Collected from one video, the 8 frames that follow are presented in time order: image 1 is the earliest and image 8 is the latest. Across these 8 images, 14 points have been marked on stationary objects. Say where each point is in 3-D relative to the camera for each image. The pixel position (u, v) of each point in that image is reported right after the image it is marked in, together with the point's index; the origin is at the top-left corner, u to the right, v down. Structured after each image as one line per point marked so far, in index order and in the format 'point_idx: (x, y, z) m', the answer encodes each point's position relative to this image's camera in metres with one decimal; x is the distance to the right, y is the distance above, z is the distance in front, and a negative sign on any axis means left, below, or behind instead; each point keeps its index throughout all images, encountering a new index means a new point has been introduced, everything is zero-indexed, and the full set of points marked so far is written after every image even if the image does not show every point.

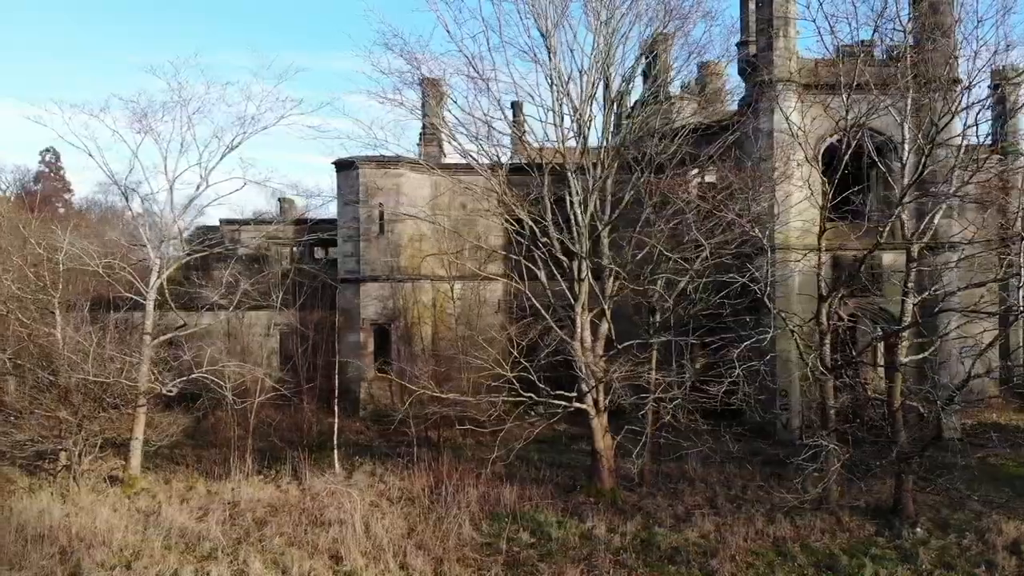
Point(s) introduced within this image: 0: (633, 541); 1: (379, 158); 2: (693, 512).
0: (+1.2, -2.6, +9.4) m
1: (-2.6, +2.6, +18.5) m
2: (+2.0, -2.5, +10.6) m
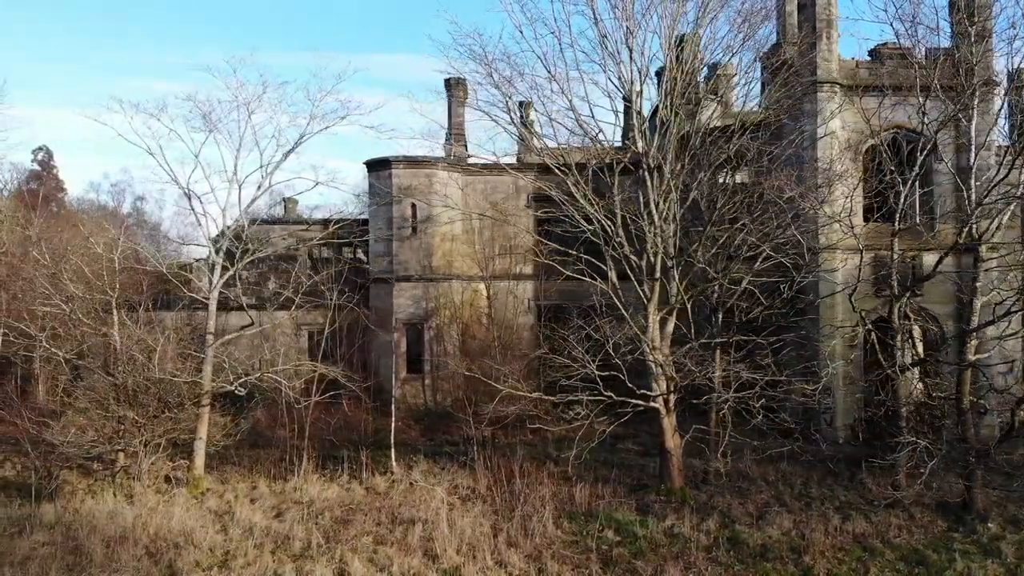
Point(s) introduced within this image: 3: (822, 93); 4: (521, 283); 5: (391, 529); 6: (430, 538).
0: (+2.1, -2.5, +9.5) m
1: (-2.0, +2.6, +18.5) m
2: (+2.9, -2.5, +10.7) m
3: (+4.9, +3.1, +14.9) m
4: (+0.2, +0.1, +18.8) m
5: (-1.2, -2.5, +9.7) m
6: (-0.8, -2.5, +9.4) m
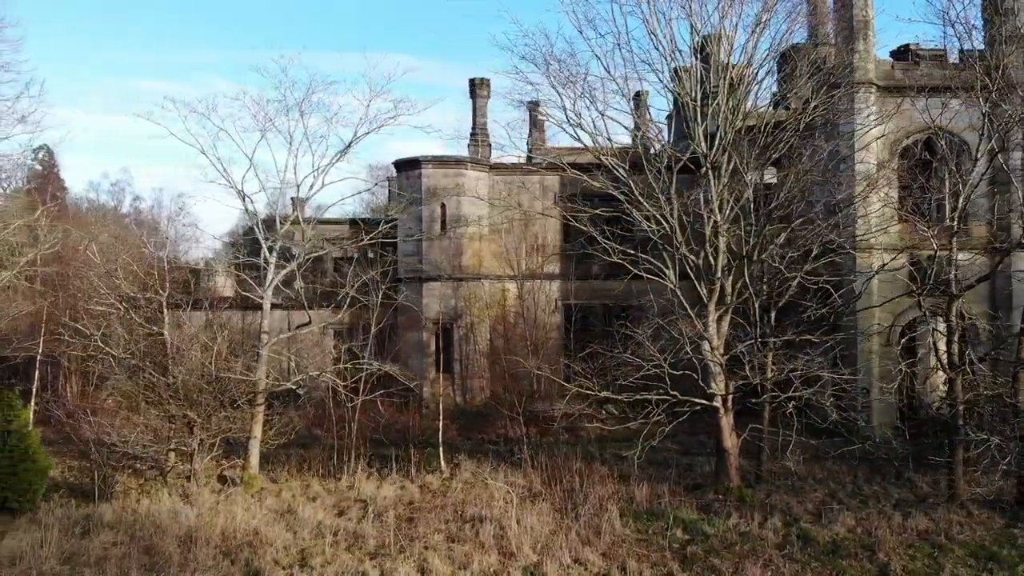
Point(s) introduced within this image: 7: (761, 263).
0: (+2.8, -2.5, +9.6) m
1: (-1.4, +2.6, +18.5) m
2: (+3.6, -2.5, +10.8) m
3: (+5.5, +3.1, +15.0) m
4: (+0.8, +0.1, +18.8) m
5: (-0.5, -2.5, +9.8) m
6: (-0.1, -2.5, +9.4) m
7: (+2.9, +0.3, +11.1) m
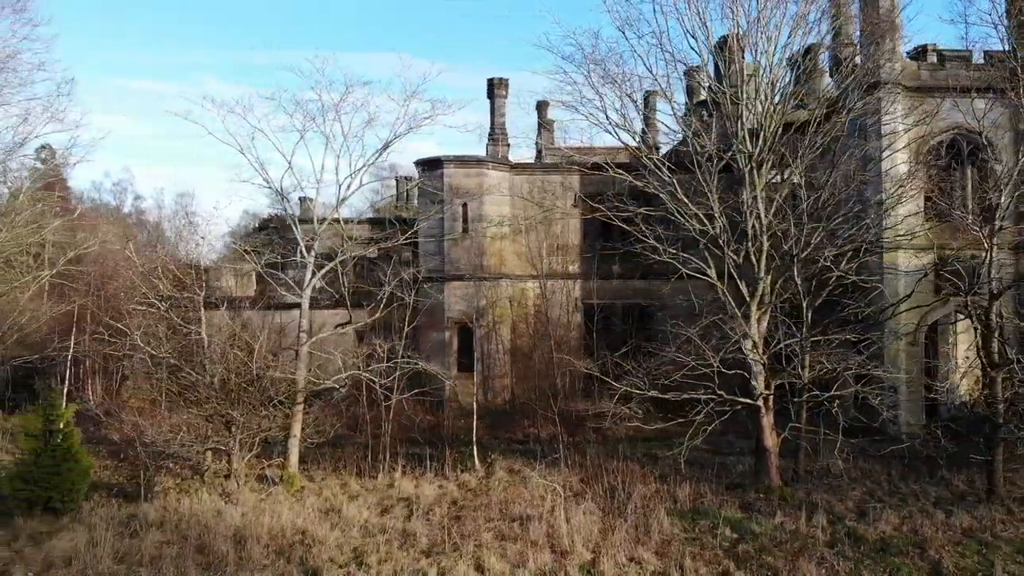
0: (+3.3, -2.5, +9.6) m
1: (-1.0, +2.6, +18.5) m
2: (+4.1, -2.5, +10.8) m
3: (+6.0, +3.1, +15.1) m
4: (+1.2, +0.1, +18.8) m
5: (0.0, -2.5, +9.8) m
6: (+0.4, -2.5, +9.4) m
7: (+3.4, +0.3, +11.2) m
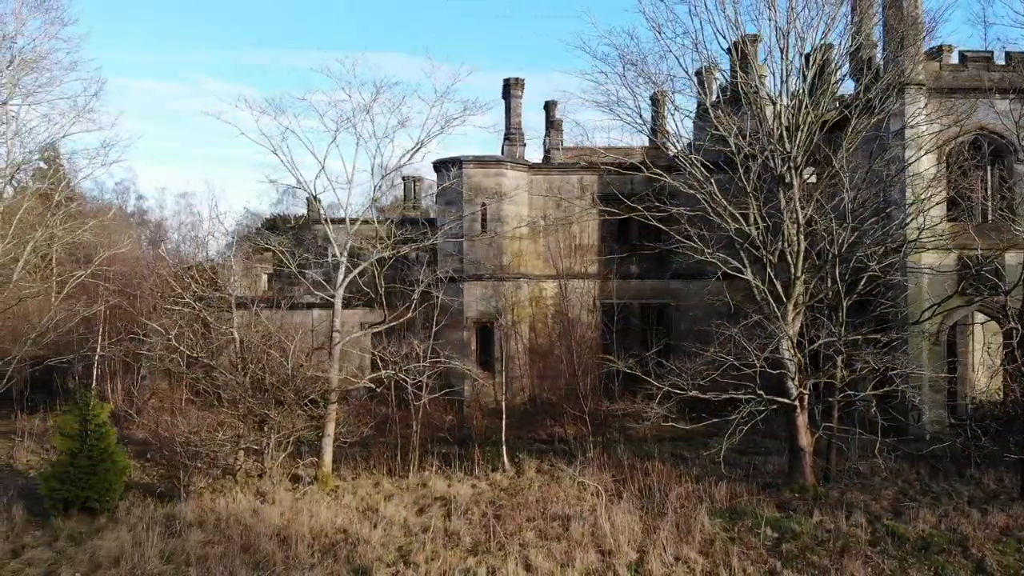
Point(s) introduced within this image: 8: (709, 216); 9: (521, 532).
0: (+3.7, -2.5, +9.7) m
1: (-0.6, +2.6, +18.5) m
2: (+4.5, -2.5, +10.9) m
3: (+6.4, +3.1, +15.2) m
4: (+1.6, +0.1, +18.9) m
5: (+0.4, -2.5, +9.8) m
6: (+0.8, -2.5, +9.4) m
7: (+3.9, +0.3, +11.2) m
8: (+2.2, +0.8, +10.8) m
9: (+0.1, -2.5, +9.6) m
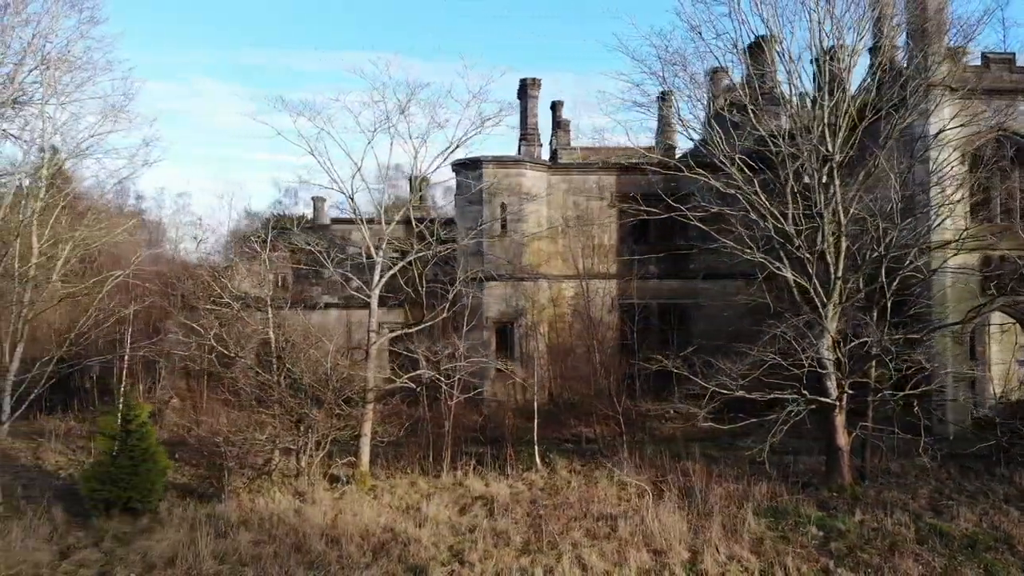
0: (+4.2, -2.5, +9.7) m
1: (-0.2, +2.6, +18.5) m
2: (+4.9, -2.5, +10.9) m
3: (+6.8, +3.1, +15.3) m
4: (+1.9, +0.1, +18.9) m
5: (+0.9, -2.5, +9.8) m
6: (+1.3, -2.5, +9.5) m
7: (+4.3, +0.3, +11.3) m
8: (+2.7, +0.8, +10.9) m
9: (+0.6, -2.5, +9.6) m
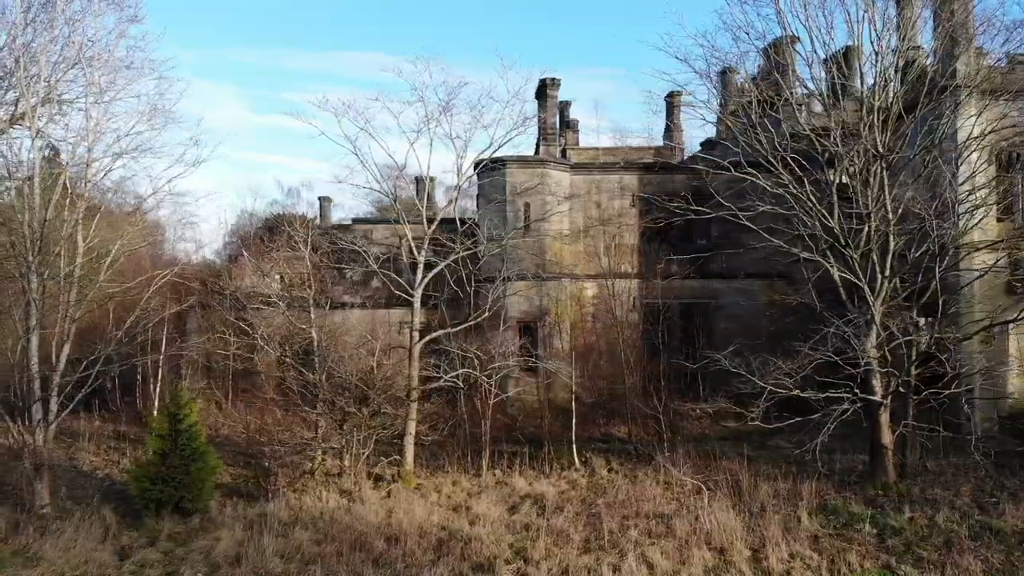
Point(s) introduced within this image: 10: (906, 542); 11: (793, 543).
0: (+4.8, -2.5, +9.8) m
1: (+0.3, +2.6, +18.6) m
2: (+5.5, -2.5, +11.1) m
3: (+7.3, +3.1, +15.4) m
4: (+2.4, +0.1, +19.0) m
5: (+1.5, -2.5, +9.9) m
6: (+1.9, -2.4, +9.5) m
7: (+4.9, +0.3, +11.4) m
8: (+3.3, +0.8, +10.9) m
9: (+1.2, -2.5, +9.6) m
10: (+3.9, -2.5, +9.4) m
11: (+2.7, -2.5, +9.1) m
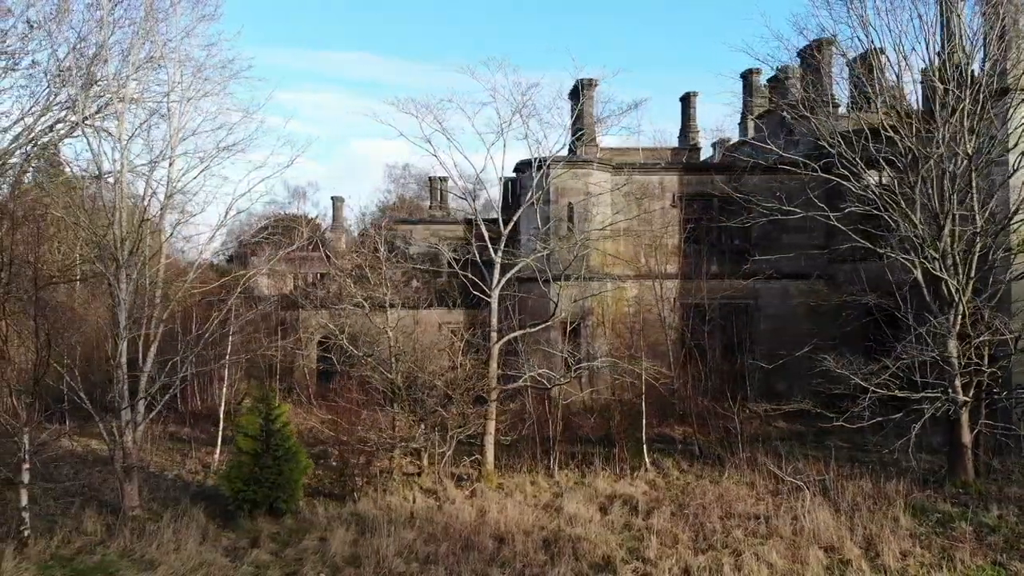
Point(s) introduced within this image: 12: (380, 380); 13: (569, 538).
0: (+5.9, -2.5, +10.0) m
1: (+1.2, +2.6, +18.6) m
2: (+6.6, -2.5, +11.2) m
3: (+8.3, +3.1, +15.6) m
4: (+3.3, +0.1, +19.1) m
5: (+2.5, -2.5, +10.0) m
6: (+3.0, -2.5, +9.6) m
7: (+5.9, +0.3, +11.5) m
8: (+4.3, +0.8, +11.0) m
9: (+2.2, -2.5, +9.7) m
10: (+5.0, -2.5, +9.5) m
11: (+3.8, -2.5, +9.2) m
12: (-1.7, -1.1, +11.7) m
13: (+0.6, -2.5, +9.5) m
